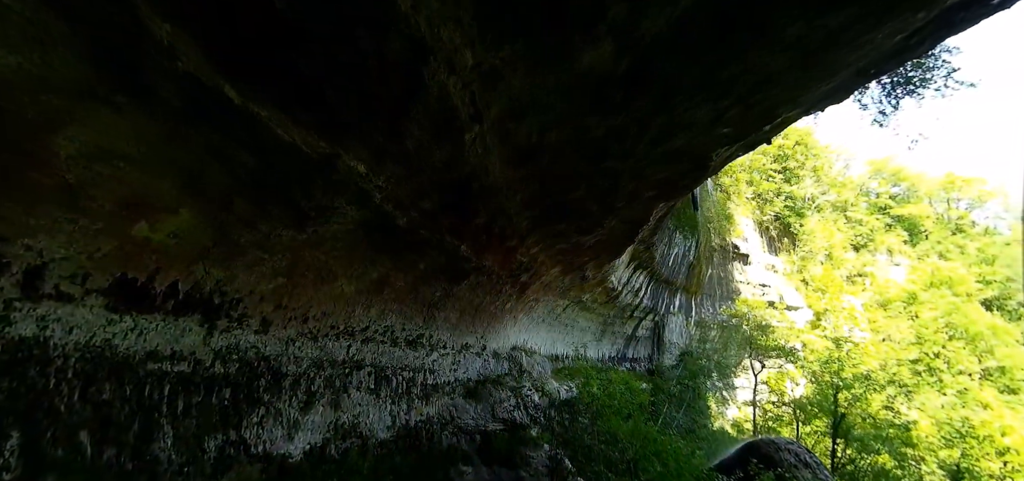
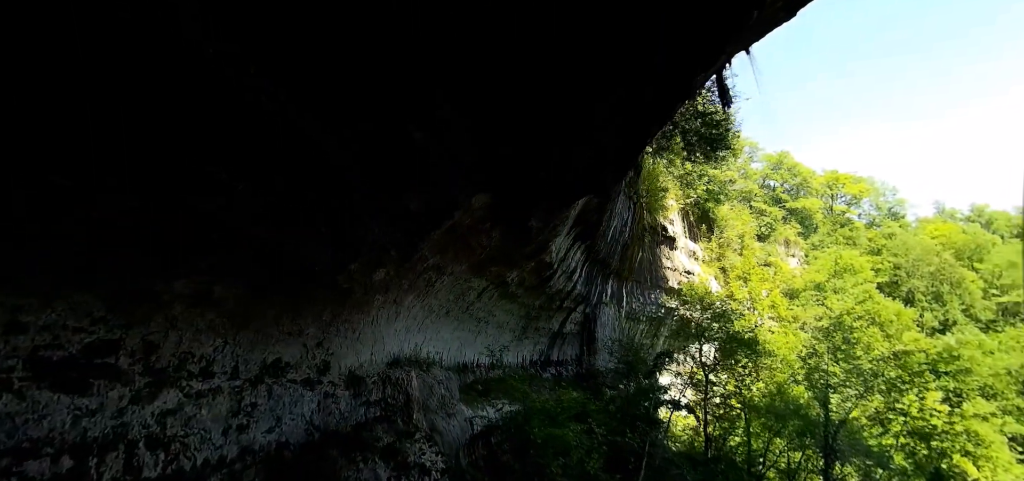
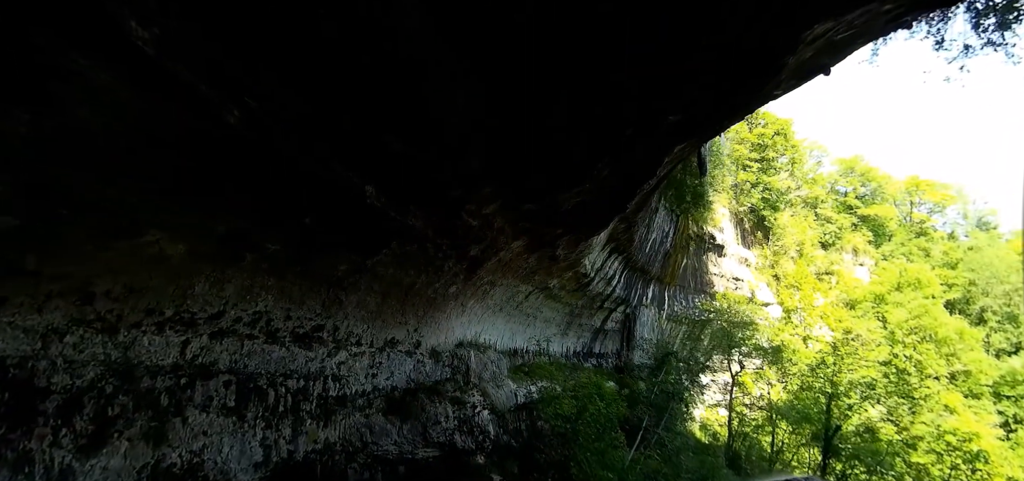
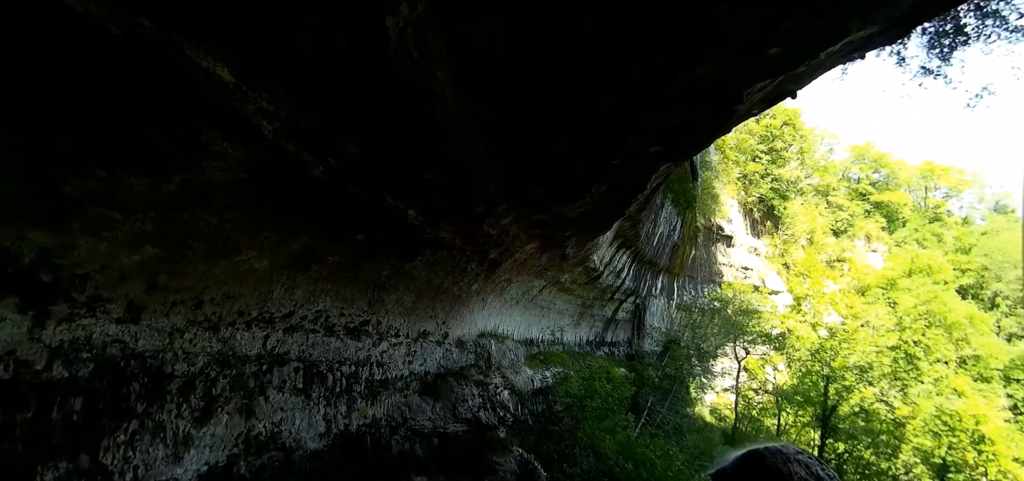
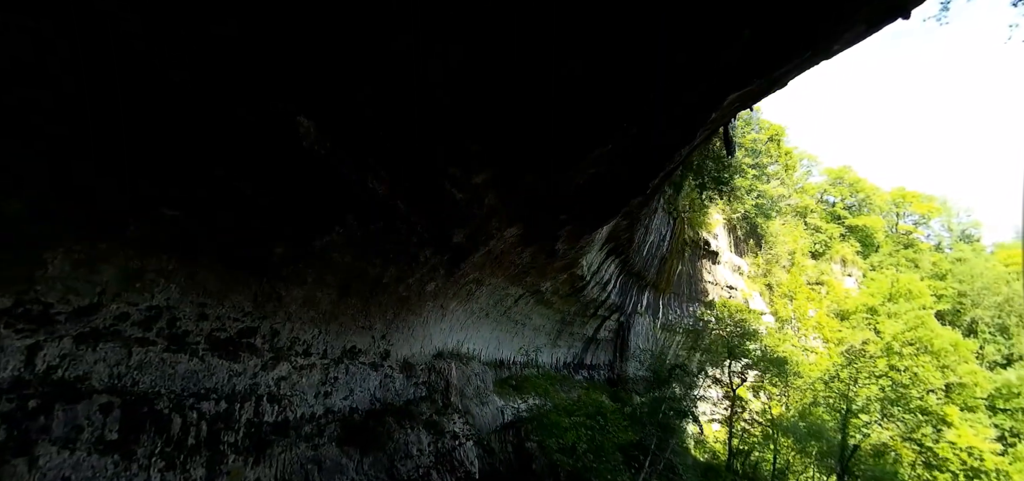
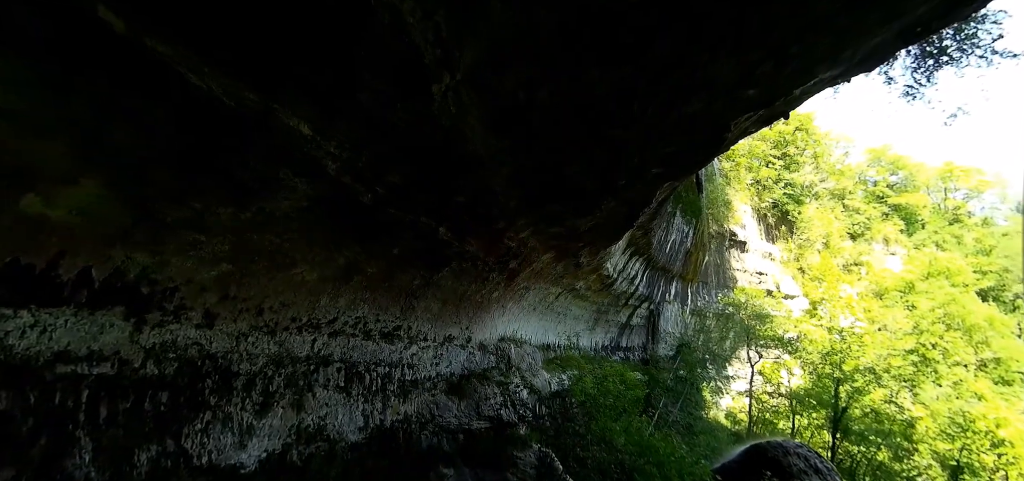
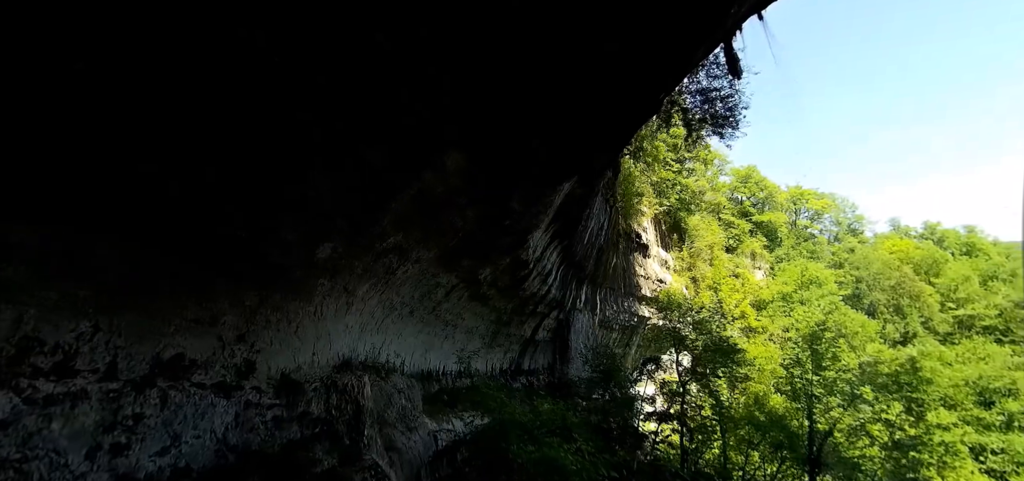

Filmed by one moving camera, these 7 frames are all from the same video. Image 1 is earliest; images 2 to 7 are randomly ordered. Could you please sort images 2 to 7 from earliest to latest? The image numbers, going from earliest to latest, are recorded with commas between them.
6, 4, 3, 5, 2, 7
